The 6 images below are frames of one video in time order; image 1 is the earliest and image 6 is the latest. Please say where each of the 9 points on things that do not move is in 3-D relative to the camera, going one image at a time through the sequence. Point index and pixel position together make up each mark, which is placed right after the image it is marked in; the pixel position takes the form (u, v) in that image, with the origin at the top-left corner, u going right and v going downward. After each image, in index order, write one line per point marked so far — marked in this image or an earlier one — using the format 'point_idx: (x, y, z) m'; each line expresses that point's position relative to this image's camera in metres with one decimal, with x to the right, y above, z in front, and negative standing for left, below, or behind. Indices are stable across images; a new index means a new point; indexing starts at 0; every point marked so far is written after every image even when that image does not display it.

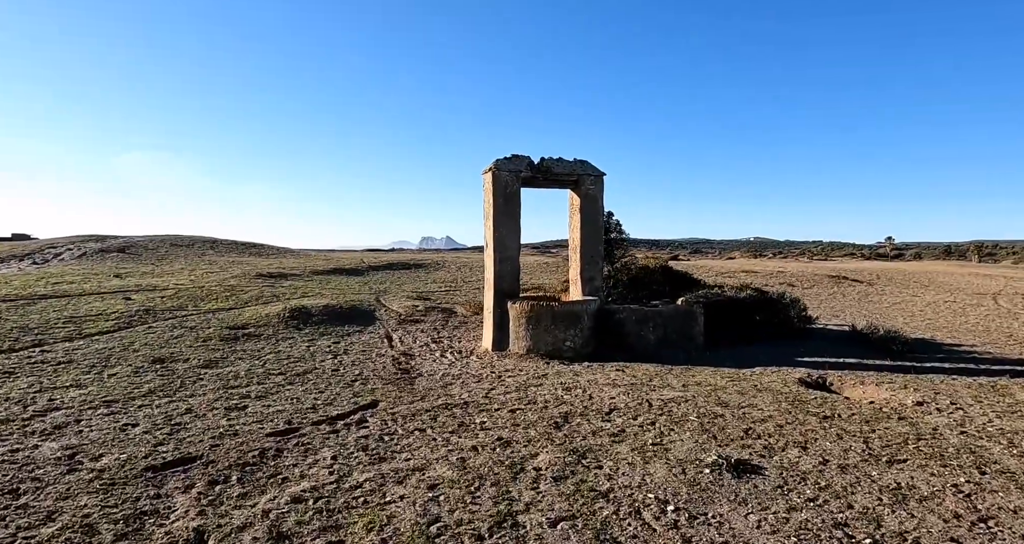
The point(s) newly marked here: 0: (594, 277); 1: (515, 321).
0: (+1.6, -0.1, +11.0) m
1: (0.0, -0.9, +10.4) m
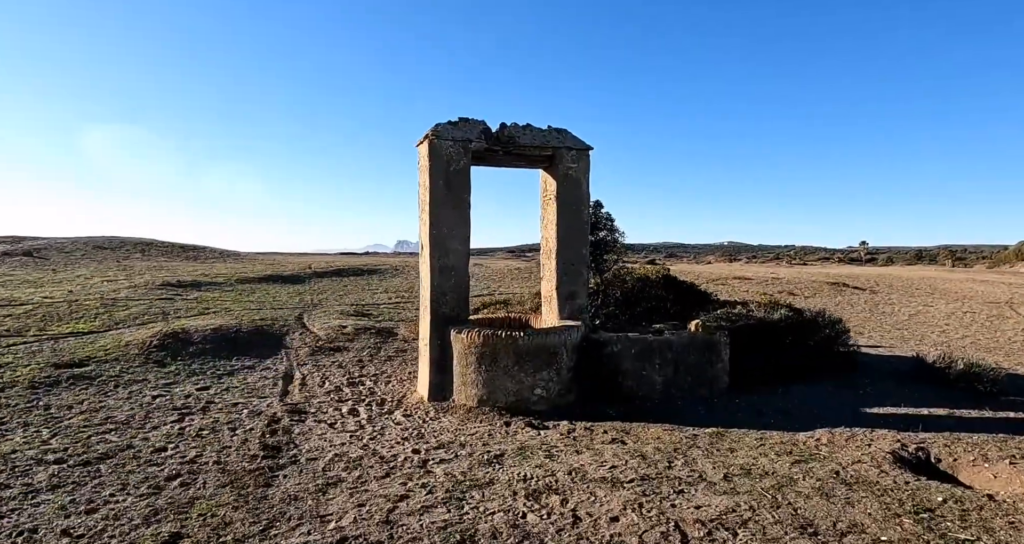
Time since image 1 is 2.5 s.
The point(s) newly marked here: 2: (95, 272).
0: (+0.9, -0.3, +7.7) m
1: (-0.6, -1.1, +7.0) m
2: (-14.2, 0.0, +19.5) m
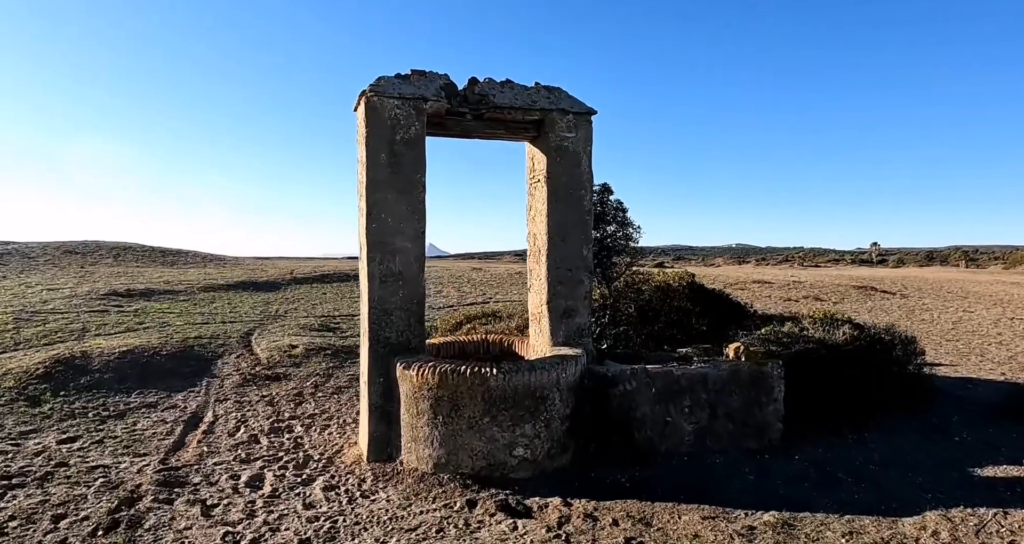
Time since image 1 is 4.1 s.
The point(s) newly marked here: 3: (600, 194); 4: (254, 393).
0: (+0.6, -0.4, +5.7) m
1: (-0.9, -1.1, +5.0) m
2: (-14.3, -0.2, +17.6) m
3: (+1.1, +1.0, +7.2) m
4: (-3.3, -1.5, +7.3) m
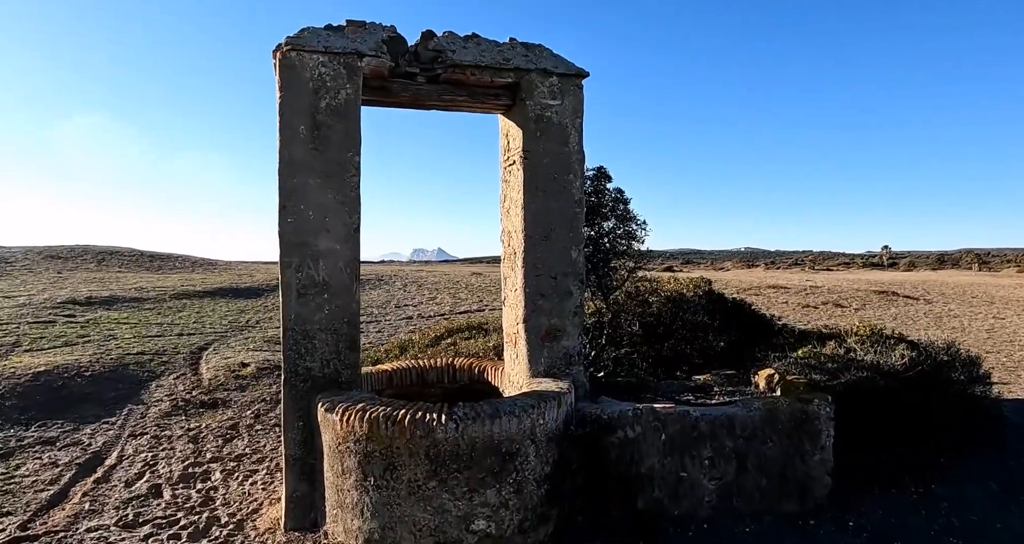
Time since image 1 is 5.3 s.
0: (+0.4, -0.4, +4.4) m
1: (-1.1, -1.2, +3.7) m
2: (-14.4, -0.4, +16.5) m
3: (+0.9, +1.0, +5.9) m
4: (-3.5, -1.6, +6.1) m
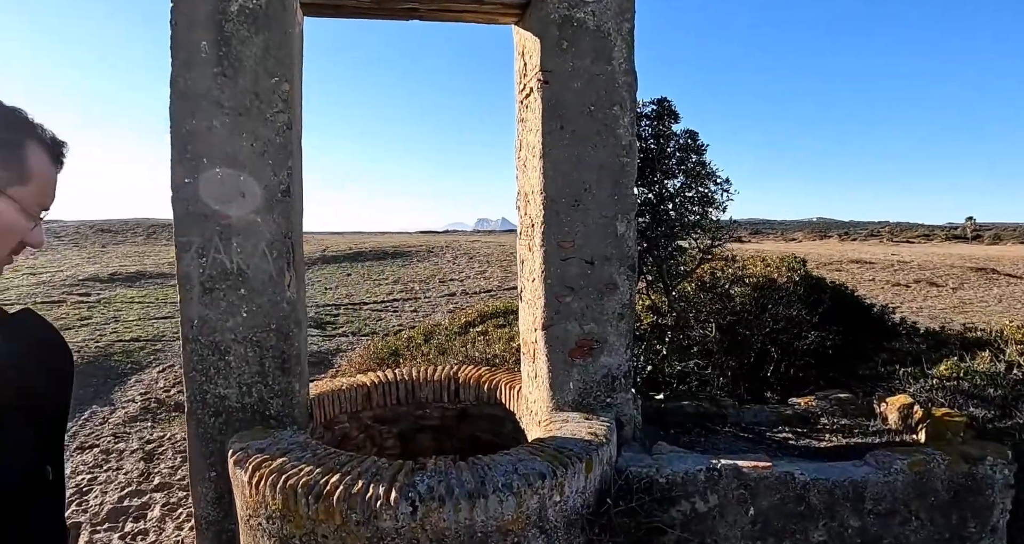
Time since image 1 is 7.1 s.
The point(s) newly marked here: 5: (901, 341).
0: (+0.4, -0.3, +3.0) m
1: (-1.1, -1.1, +2.5) m
2: (-13.1, +0.3, +16.4) m
3: (+1.1, +1.1, +4.4) m
4: (-3.3, -1.4, +5.1) m
5: (+3.4, -0.5, +5.1) m
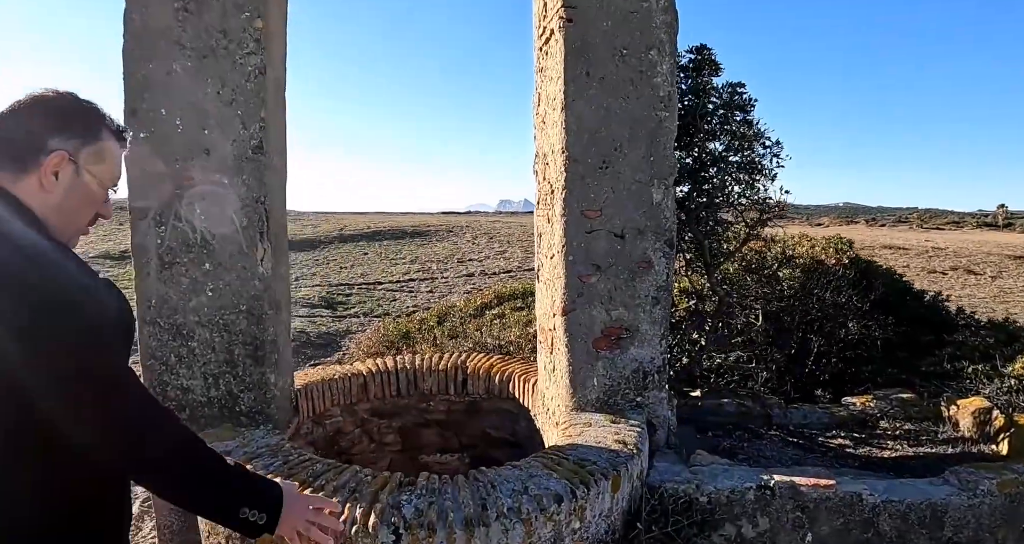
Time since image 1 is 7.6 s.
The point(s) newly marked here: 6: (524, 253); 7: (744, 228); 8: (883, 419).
0: (+0.5, -0.2, +2.5) m
1: (-1.1, -1.0, +2.1) m
2: (-12.7, +1.0, +16.4) m
3: (+1.2, +1.2, +3.8) m
4: (-3.2, -1.2, +4.8) m
5: (+3.5, -0.4, +4.6) m
6: (+0.1, +0.5, +18.5) m
7: (+1.7, +0.3, +4.3) m
8: (+2.0, -0.7, +3.1) m
